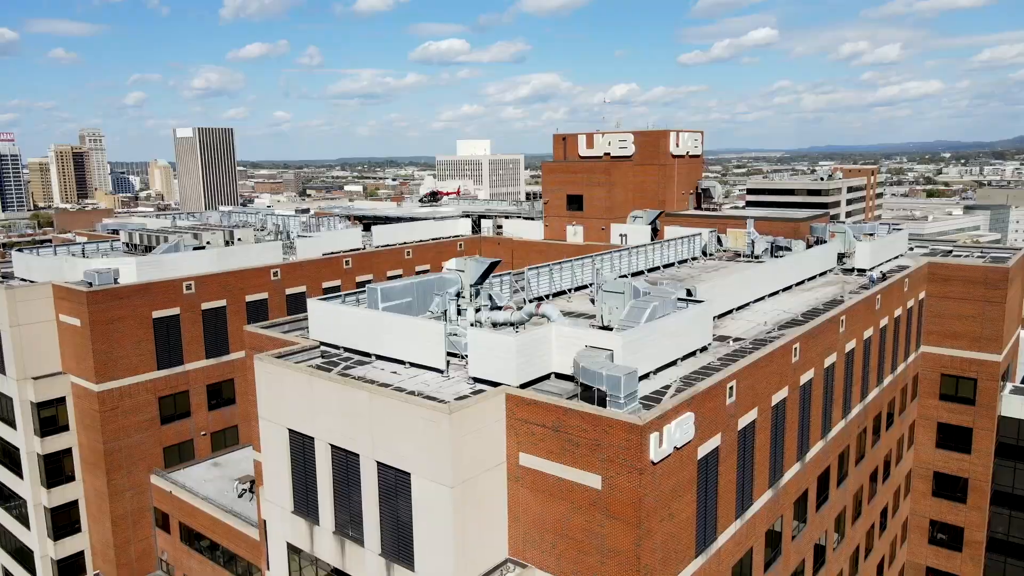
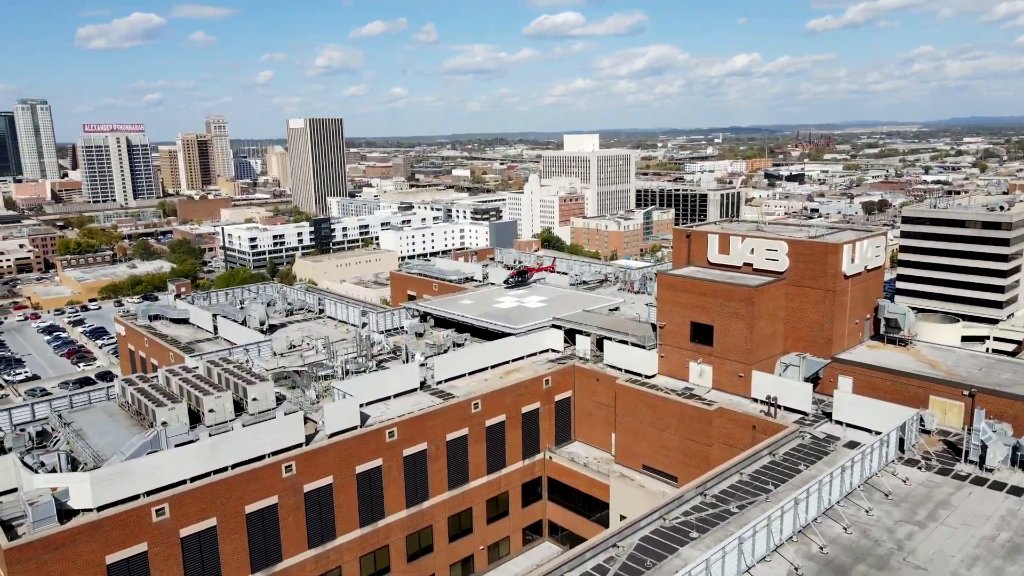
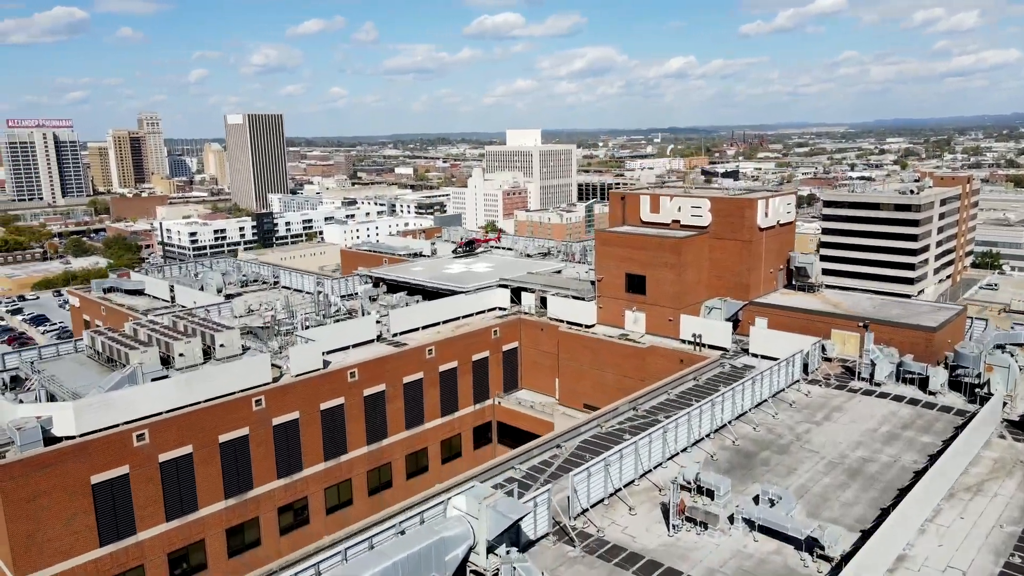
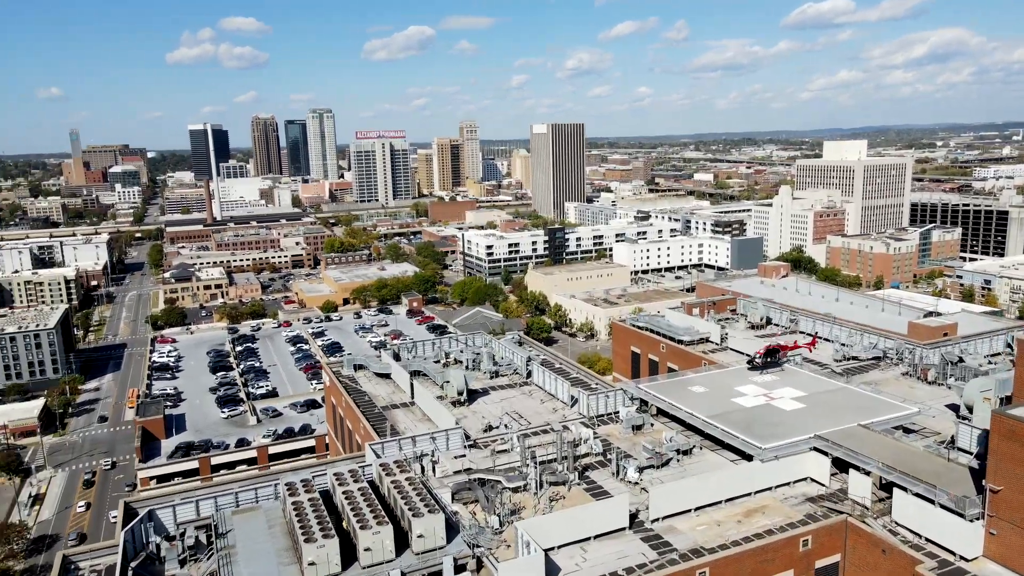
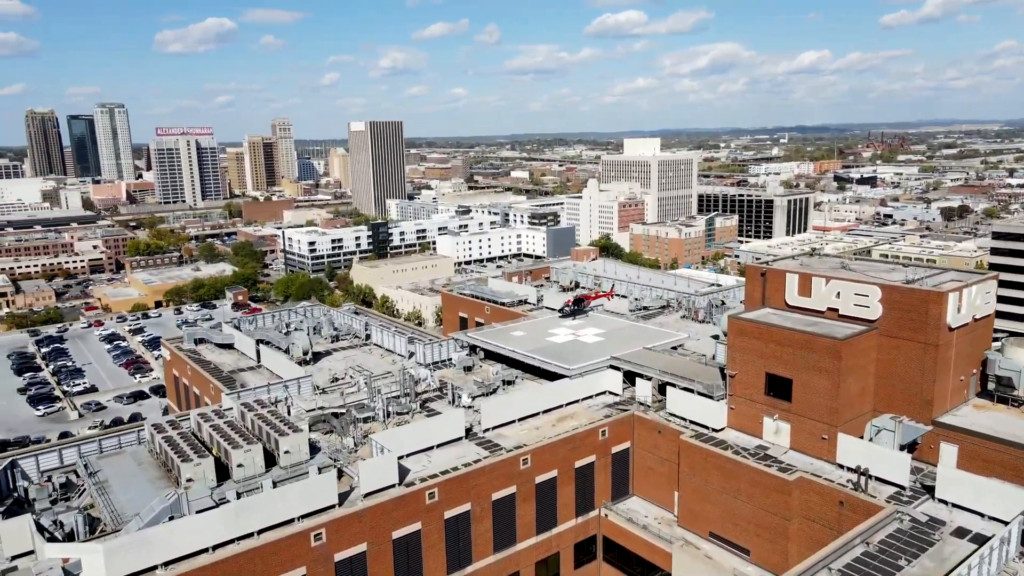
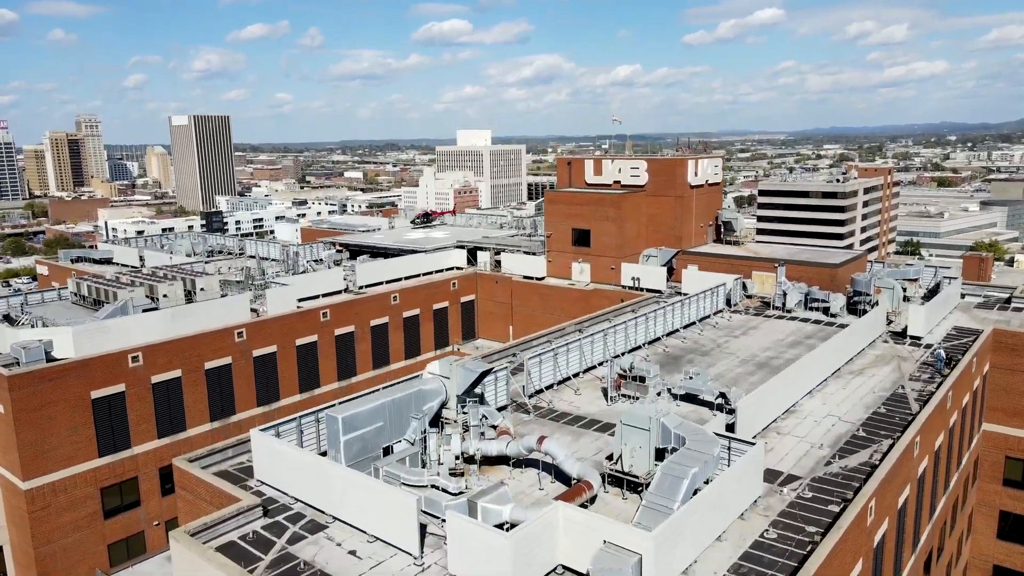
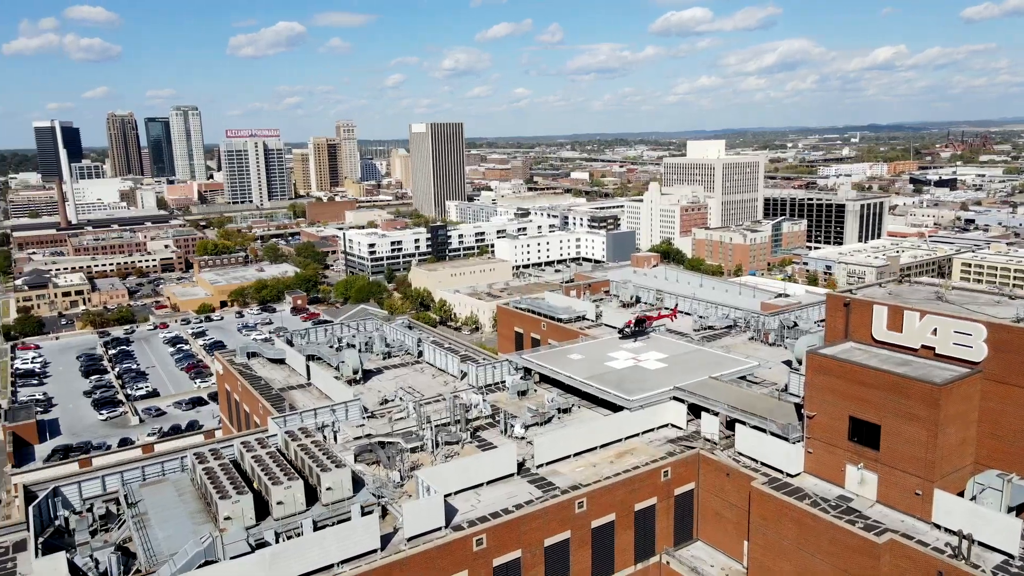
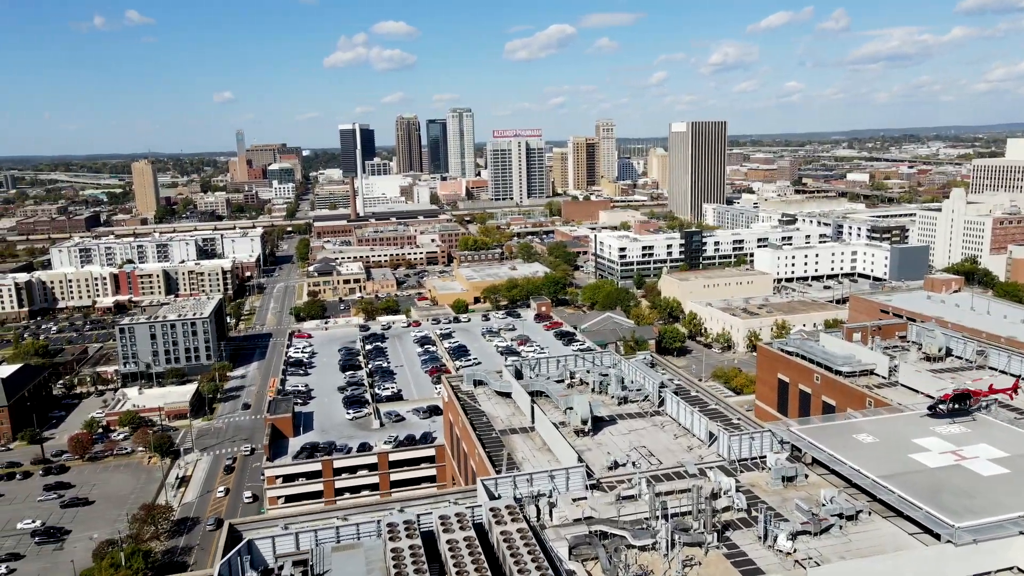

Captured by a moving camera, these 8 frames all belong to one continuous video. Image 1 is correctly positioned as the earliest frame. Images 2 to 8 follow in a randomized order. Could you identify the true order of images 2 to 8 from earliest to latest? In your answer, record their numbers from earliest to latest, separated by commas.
6, 3, 2, 5, 7, 4, 8
